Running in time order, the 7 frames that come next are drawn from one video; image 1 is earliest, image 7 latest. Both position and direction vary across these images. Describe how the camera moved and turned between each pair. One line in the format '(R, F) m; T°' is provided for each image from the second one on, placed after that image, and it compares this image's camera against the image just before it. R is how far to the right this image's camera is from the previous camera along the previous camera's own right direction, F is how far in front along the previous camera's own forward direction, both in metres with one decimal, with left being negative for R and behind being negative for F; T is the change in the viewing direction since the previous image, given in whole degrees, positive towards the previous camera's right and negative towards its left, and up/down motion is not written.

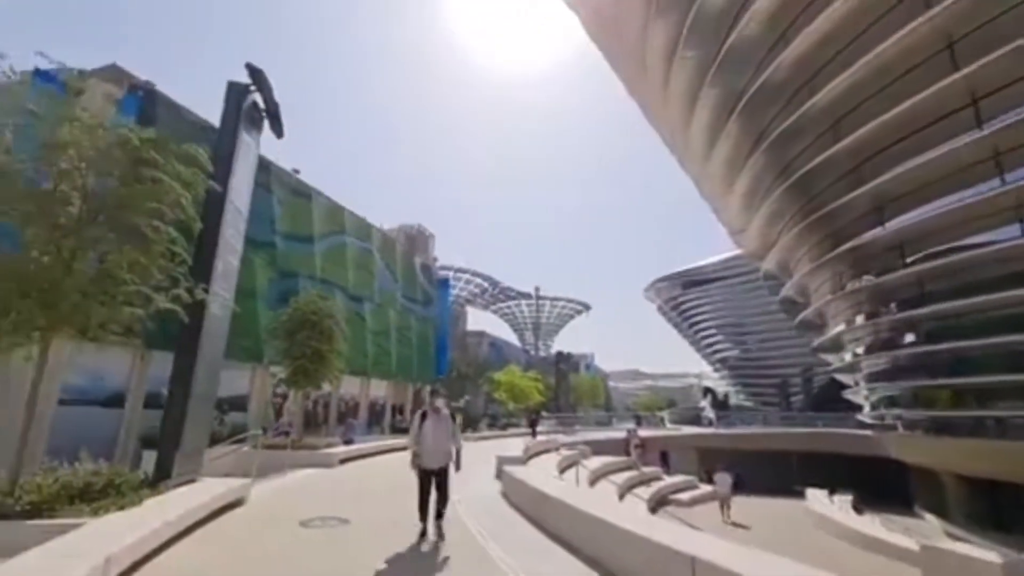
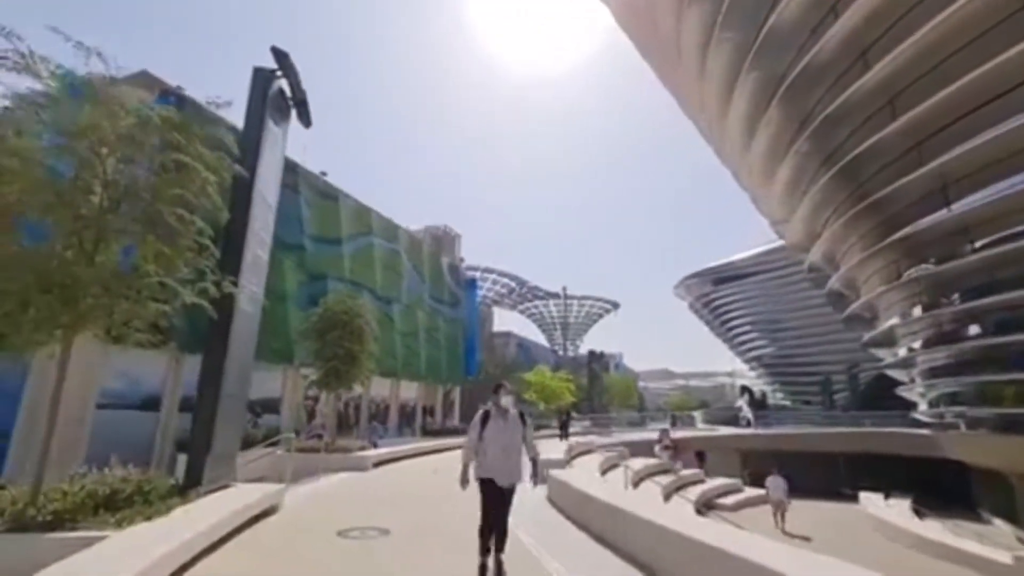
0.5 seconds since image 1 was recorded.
(-0.3, +0.6) m; -2°
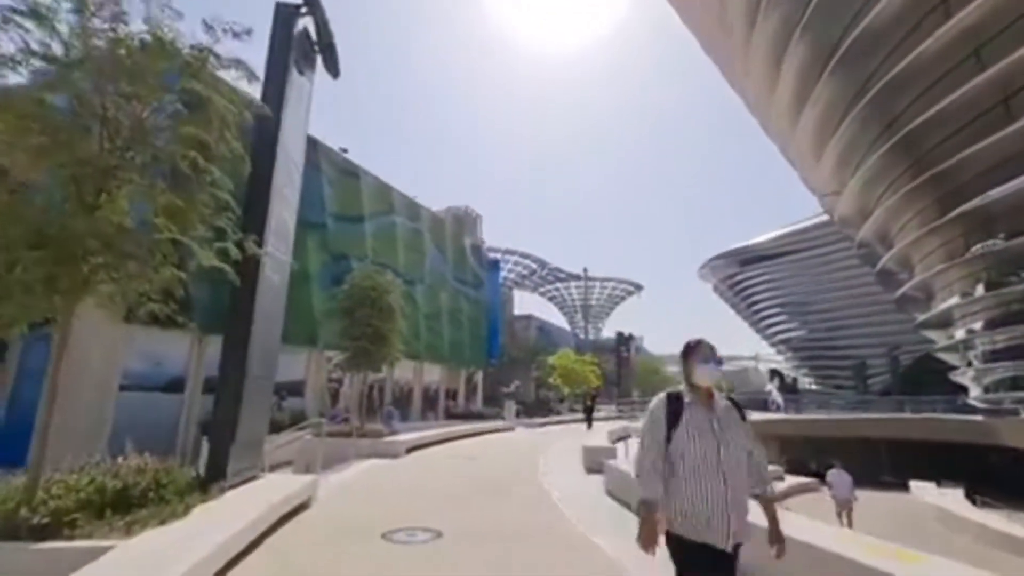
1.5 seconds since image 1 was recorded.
(-0.5, +1.0) m; -2°
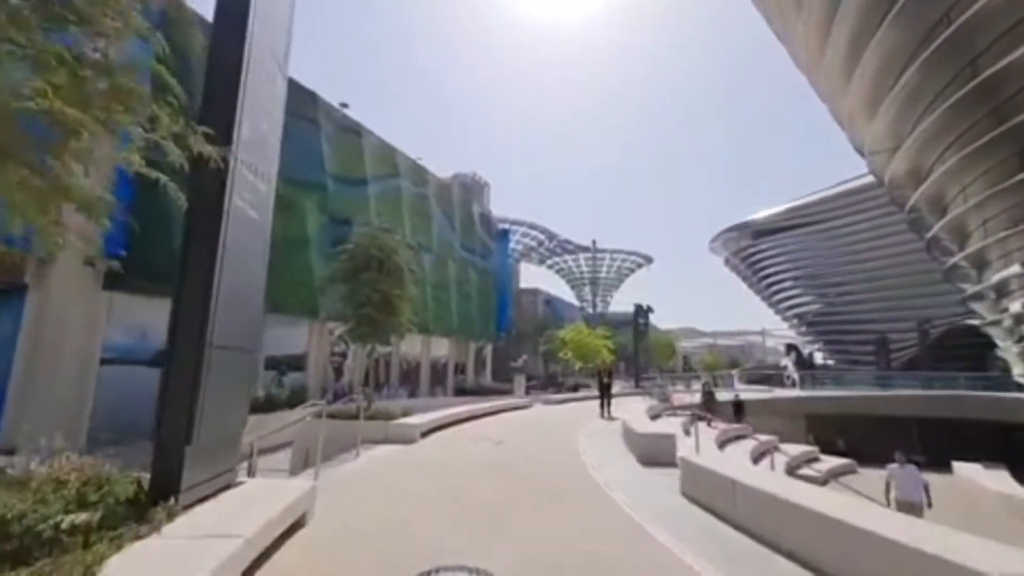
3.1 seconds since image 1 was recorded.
(-0.5, +2.0) m; 0°
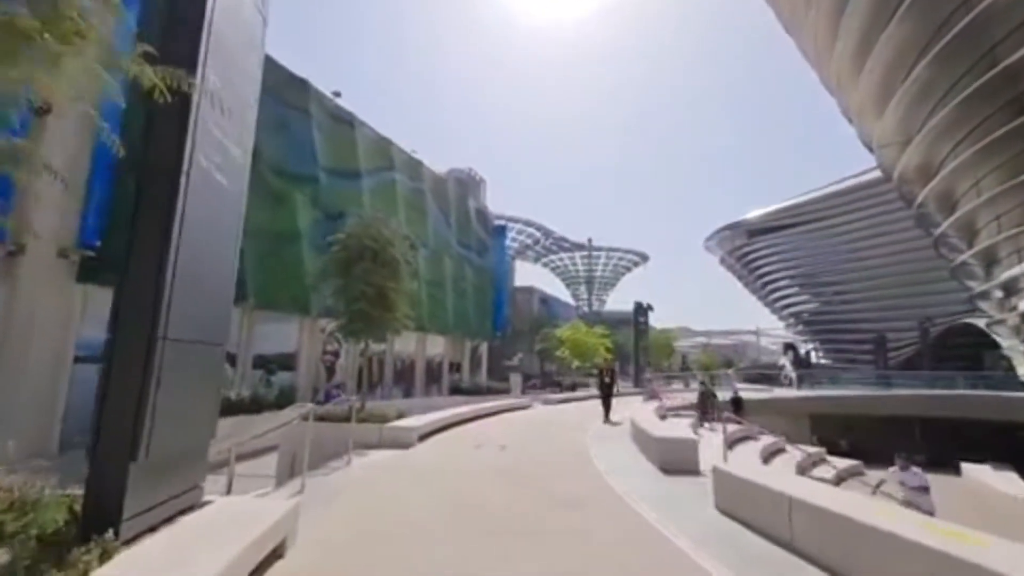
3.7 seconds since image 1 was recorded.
(-0.2, +0.9) m; +1°
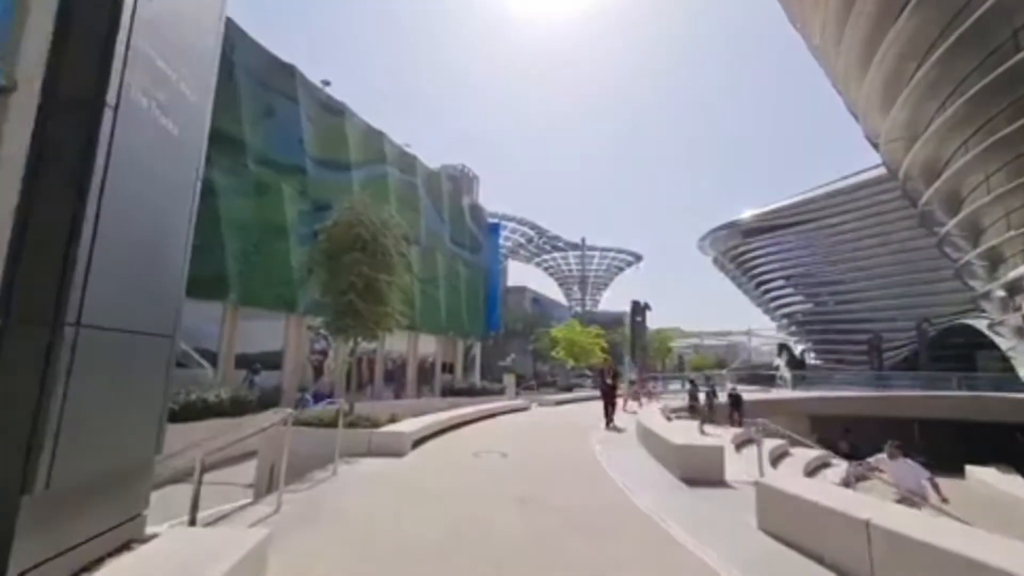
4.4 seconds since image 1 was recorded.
(-0.2, +0.9) m; +1°
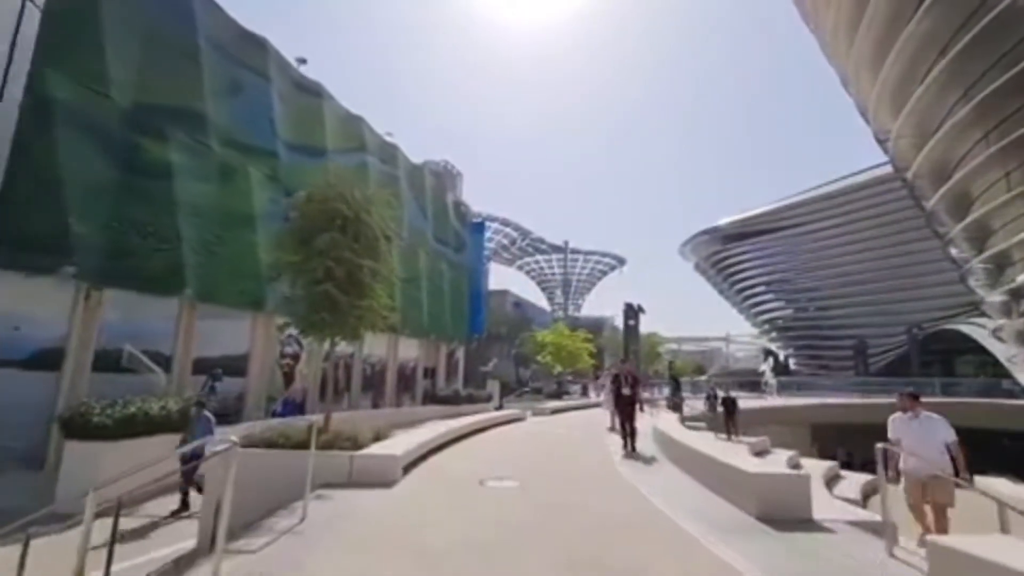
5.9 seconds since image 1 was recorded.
(-0.5, +1.9) m; +2°
